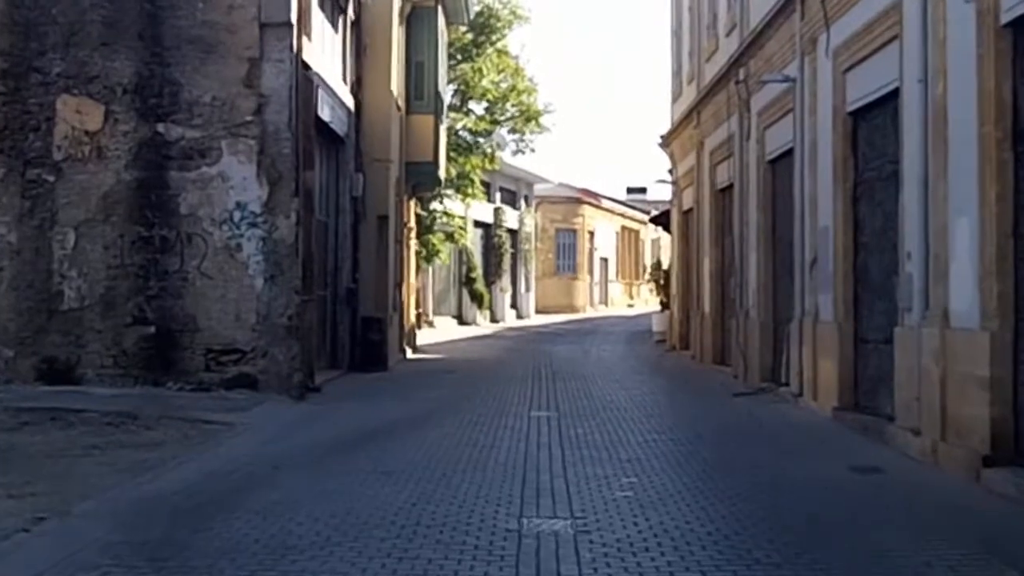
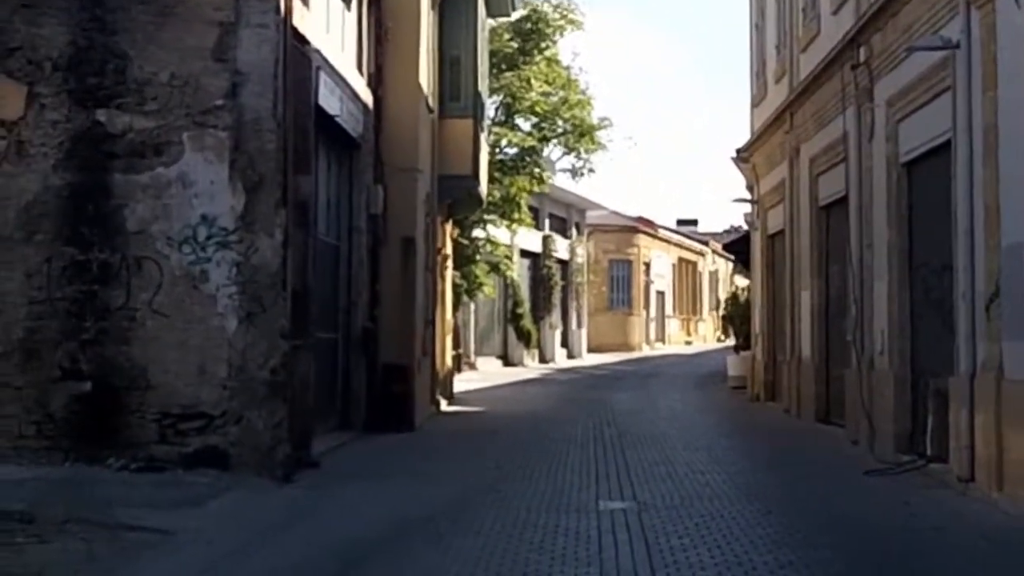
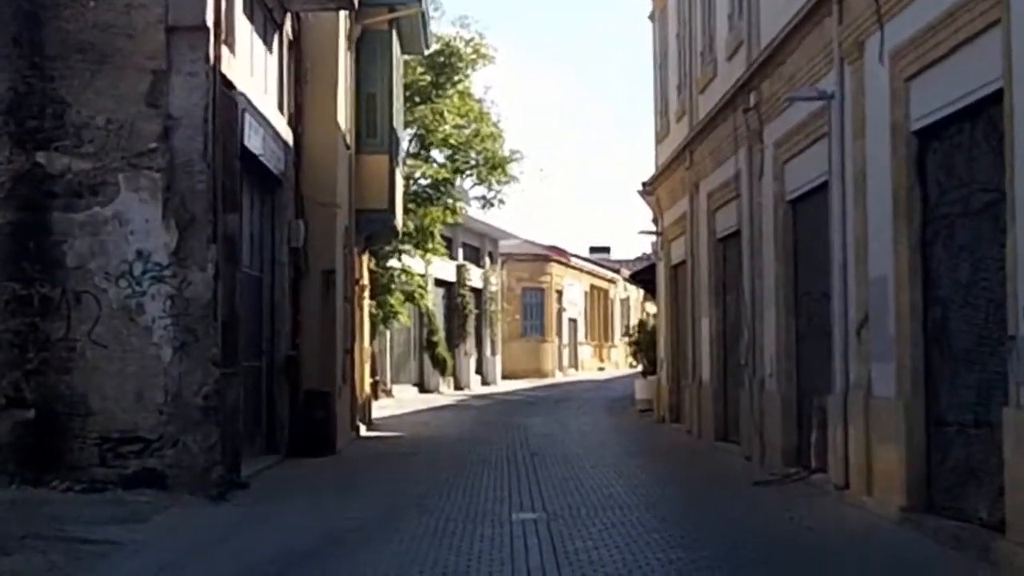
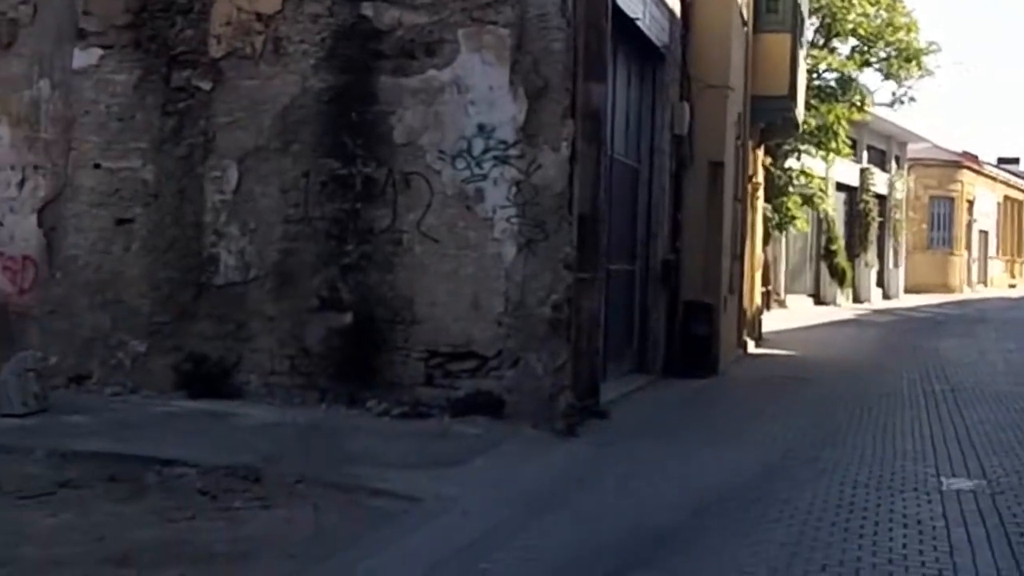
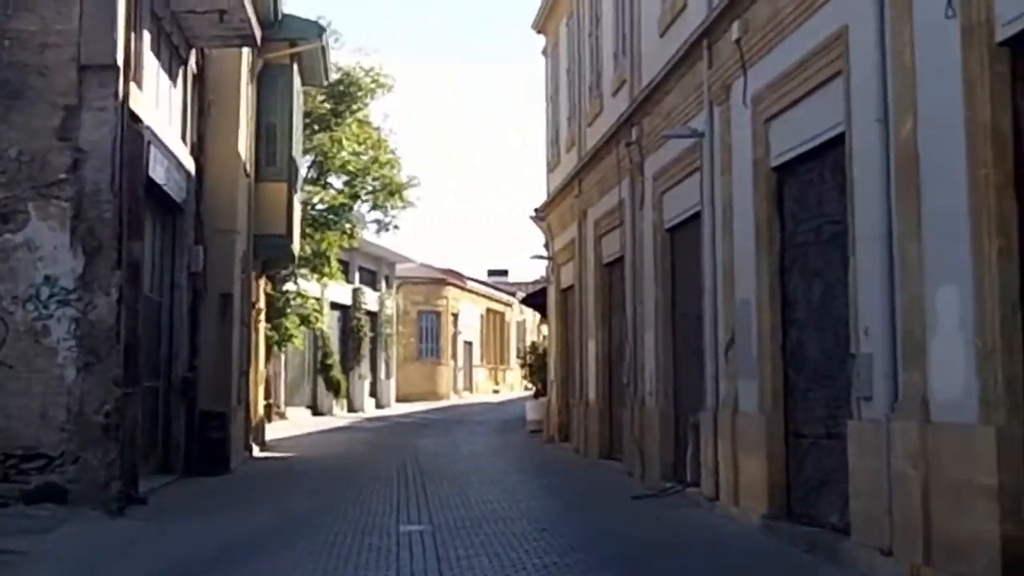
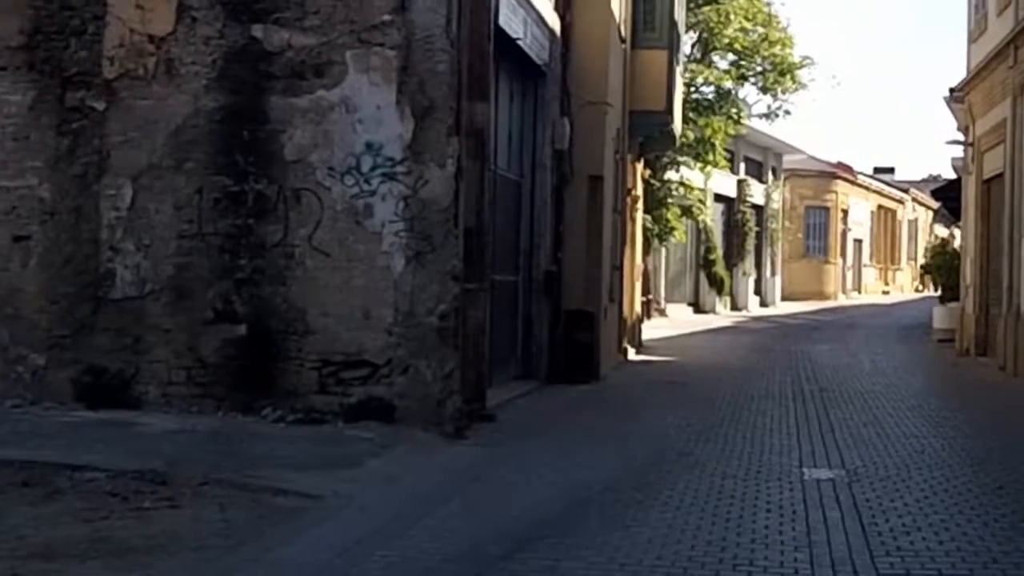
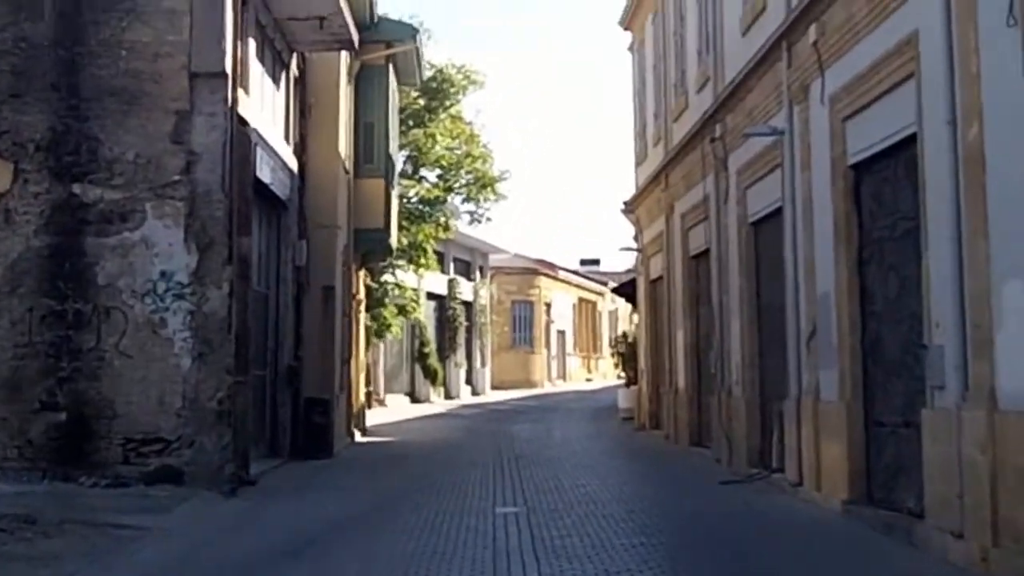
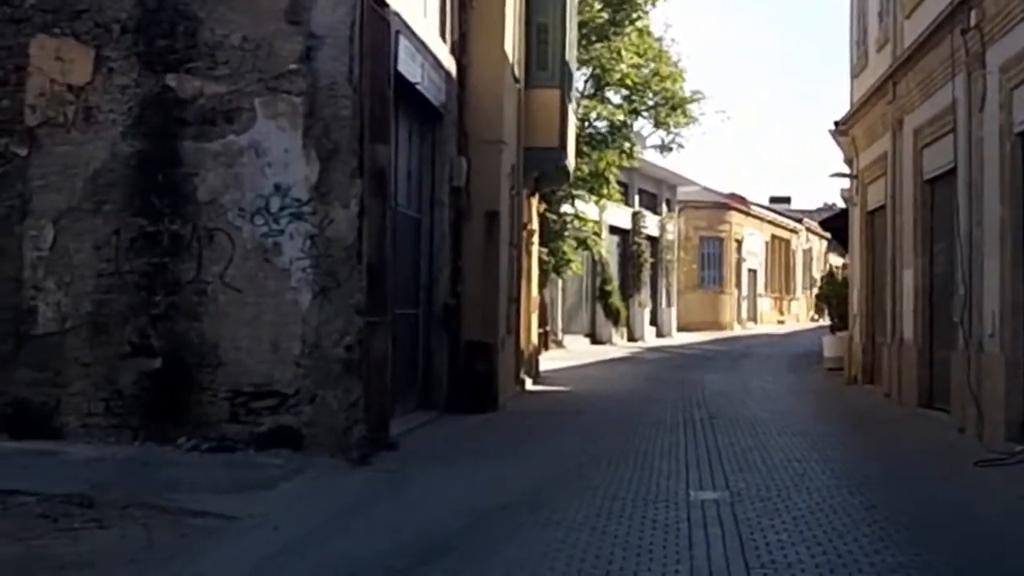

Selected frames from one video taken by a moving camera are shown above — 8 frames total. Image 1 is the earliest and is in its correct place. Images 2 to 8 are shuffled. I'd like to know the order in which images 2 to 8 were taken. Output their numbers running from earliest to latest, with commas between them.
7, 5, 3, 2, 8, 6, 4
